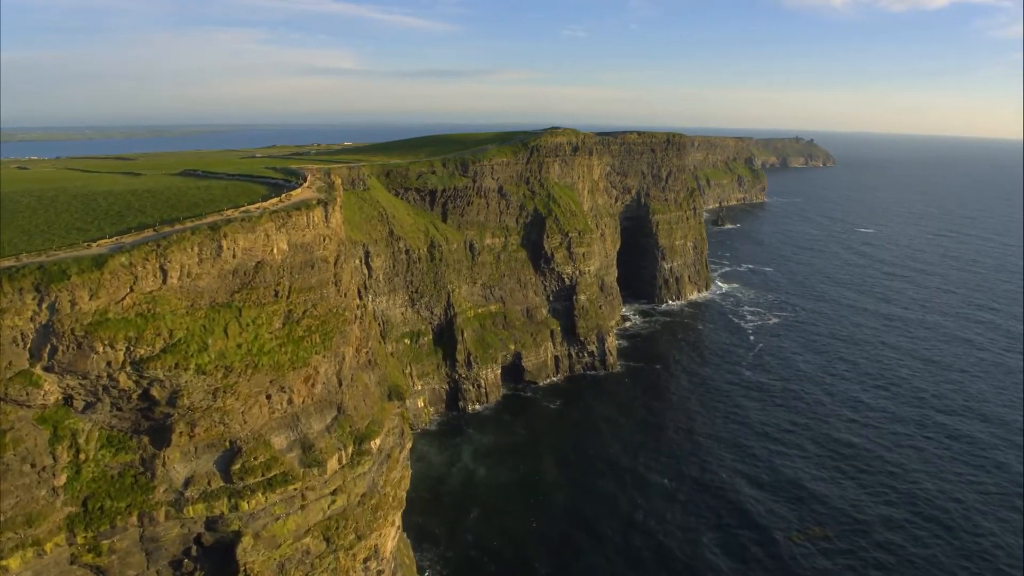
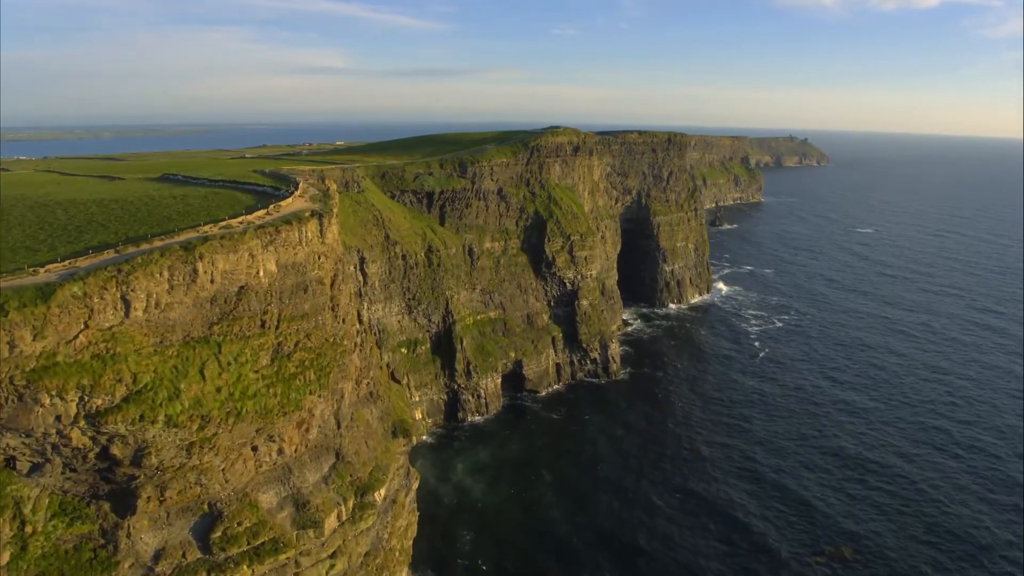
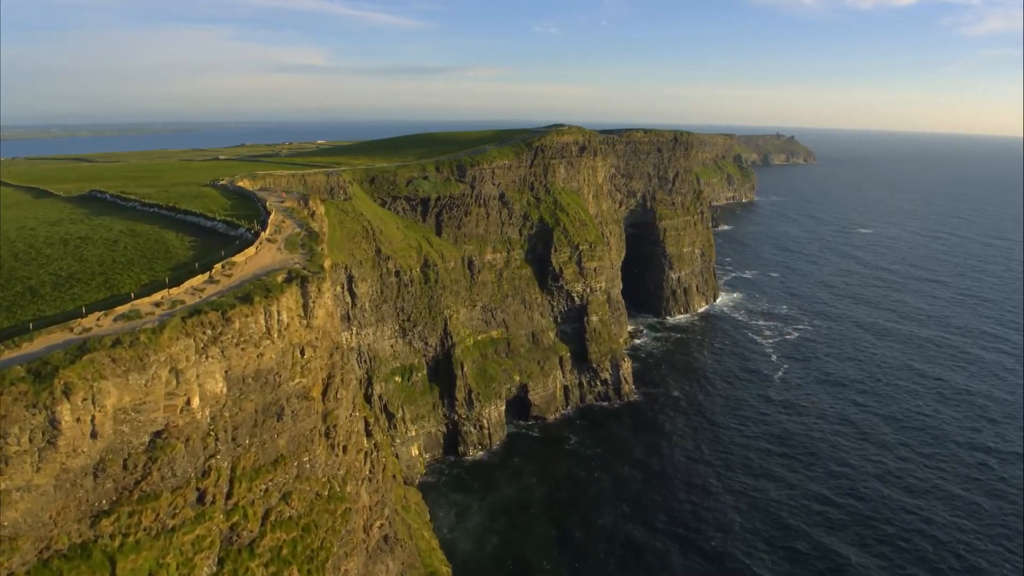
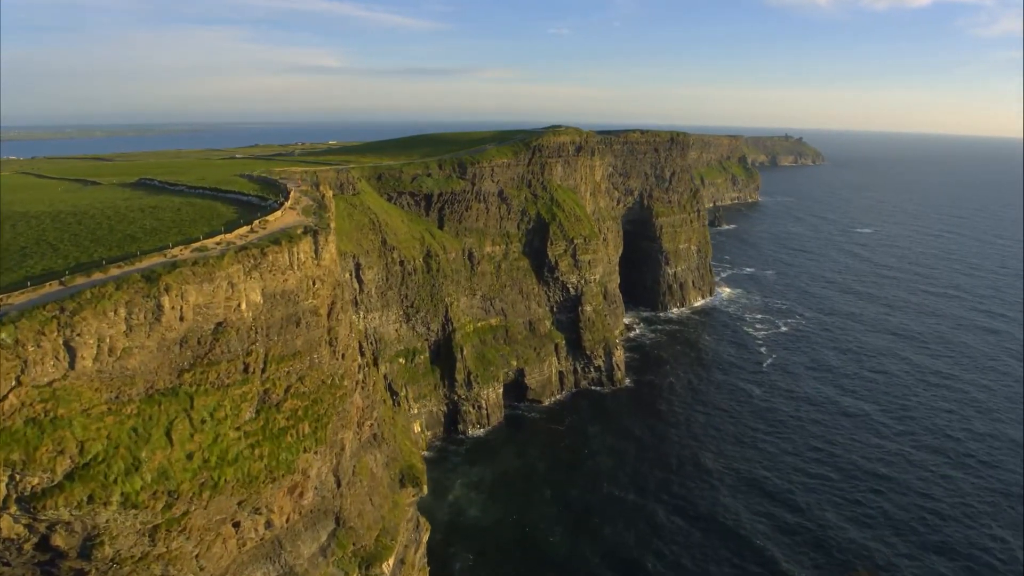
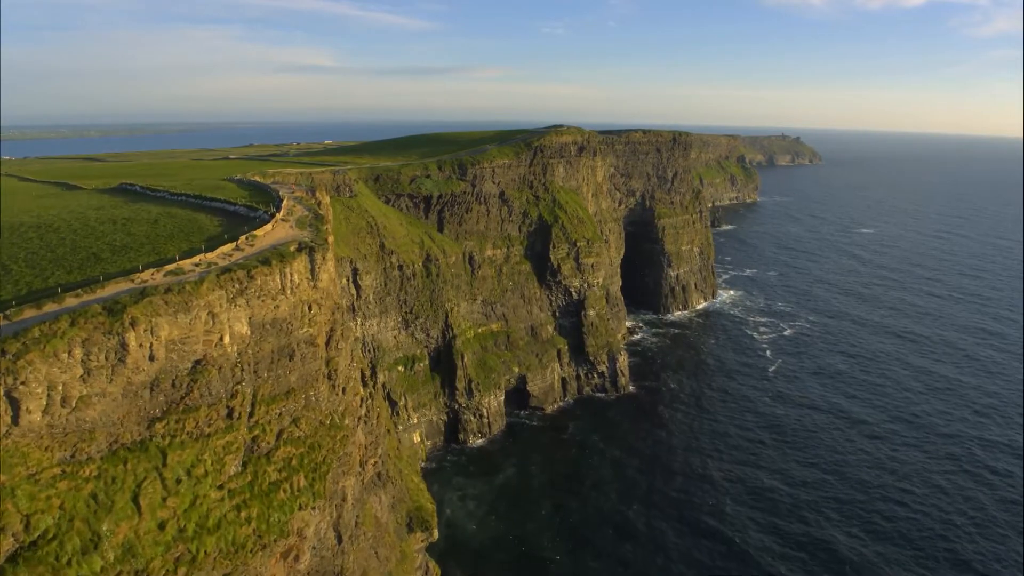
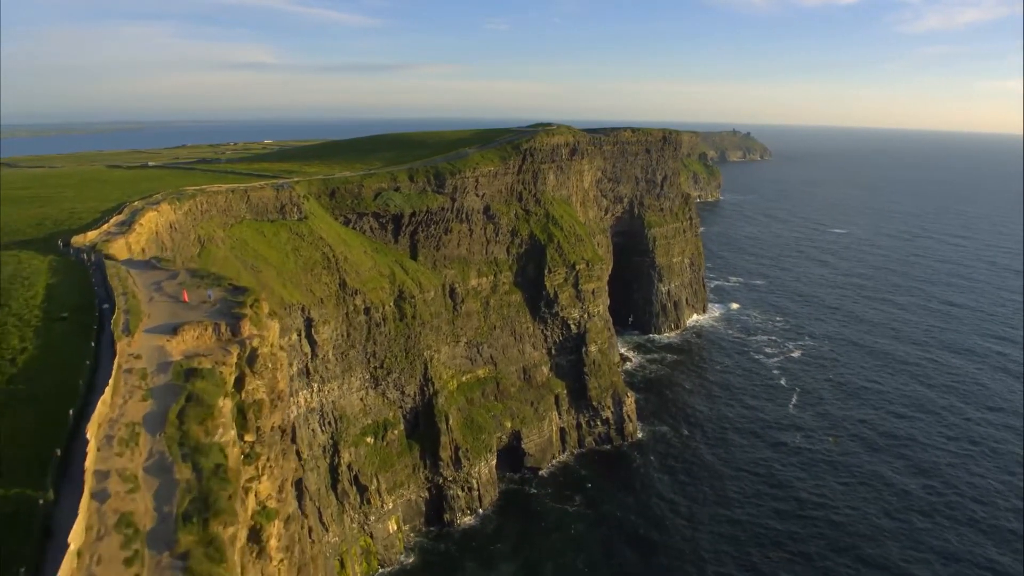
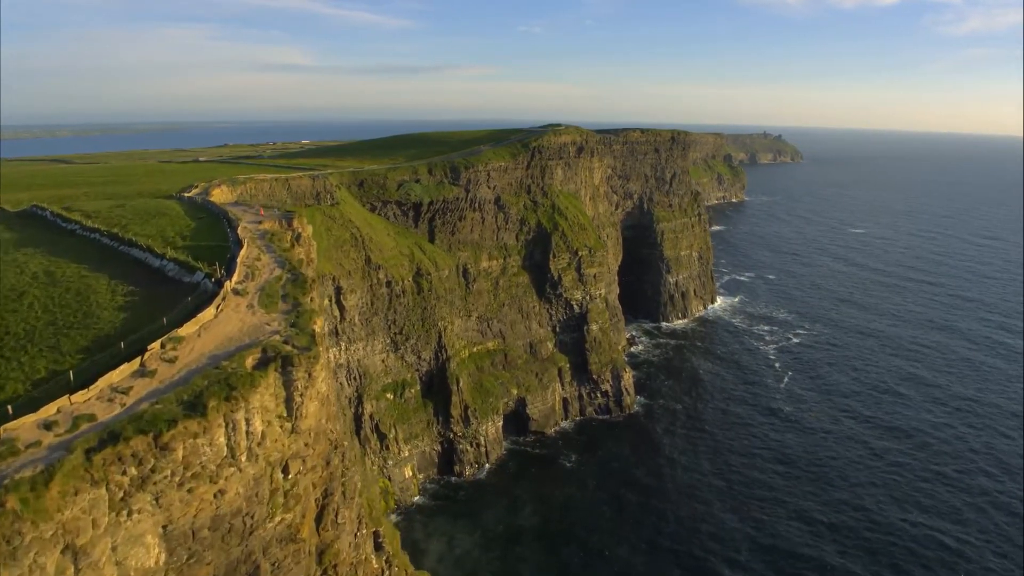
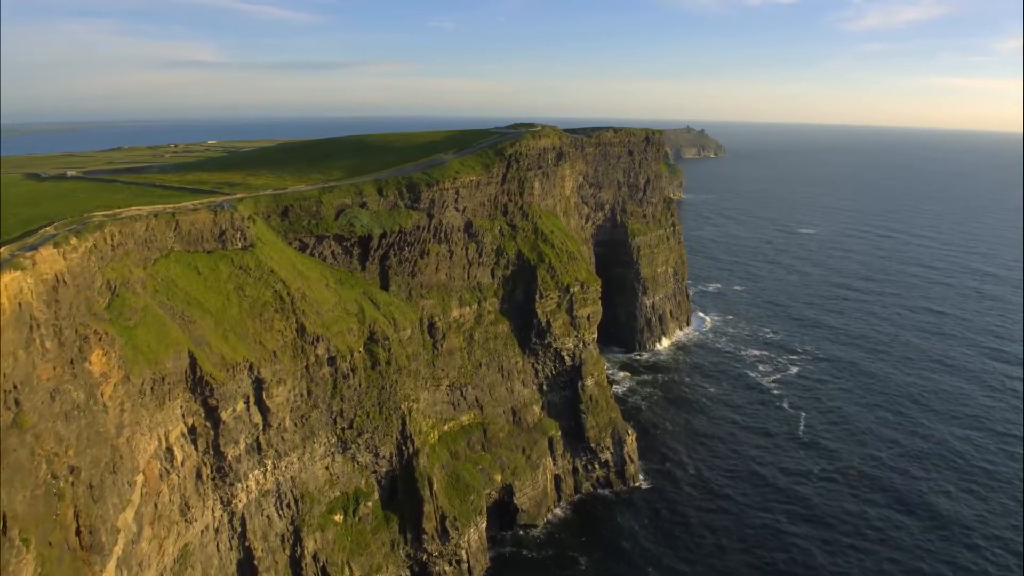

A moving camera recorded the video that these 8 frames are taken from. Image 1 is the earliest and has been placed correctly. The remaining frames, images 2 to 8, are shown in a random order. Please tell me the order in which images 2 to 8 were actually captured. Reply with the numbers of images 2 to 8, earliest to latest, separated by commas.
2, 4, 5, 3, 7, 6, 8
